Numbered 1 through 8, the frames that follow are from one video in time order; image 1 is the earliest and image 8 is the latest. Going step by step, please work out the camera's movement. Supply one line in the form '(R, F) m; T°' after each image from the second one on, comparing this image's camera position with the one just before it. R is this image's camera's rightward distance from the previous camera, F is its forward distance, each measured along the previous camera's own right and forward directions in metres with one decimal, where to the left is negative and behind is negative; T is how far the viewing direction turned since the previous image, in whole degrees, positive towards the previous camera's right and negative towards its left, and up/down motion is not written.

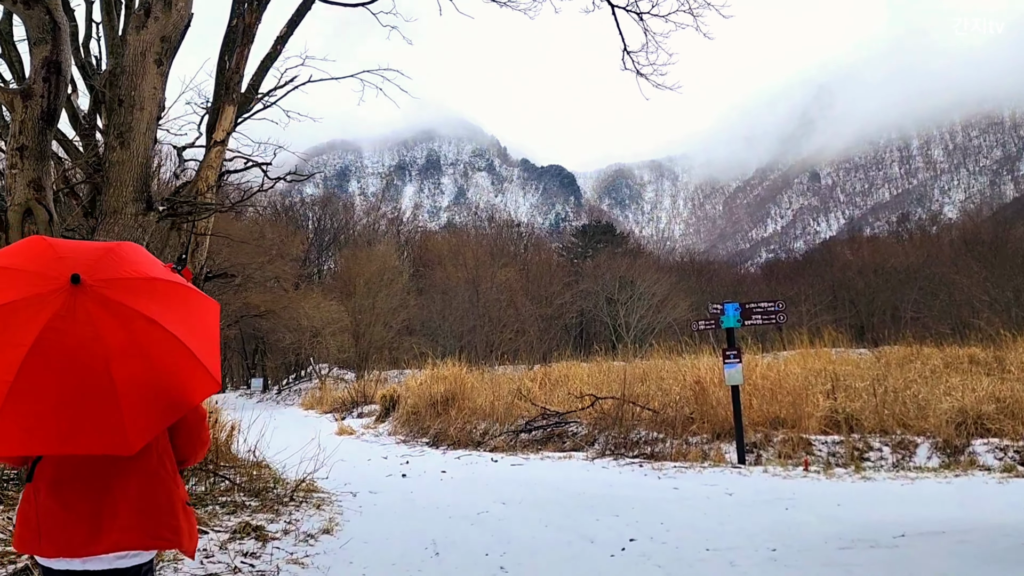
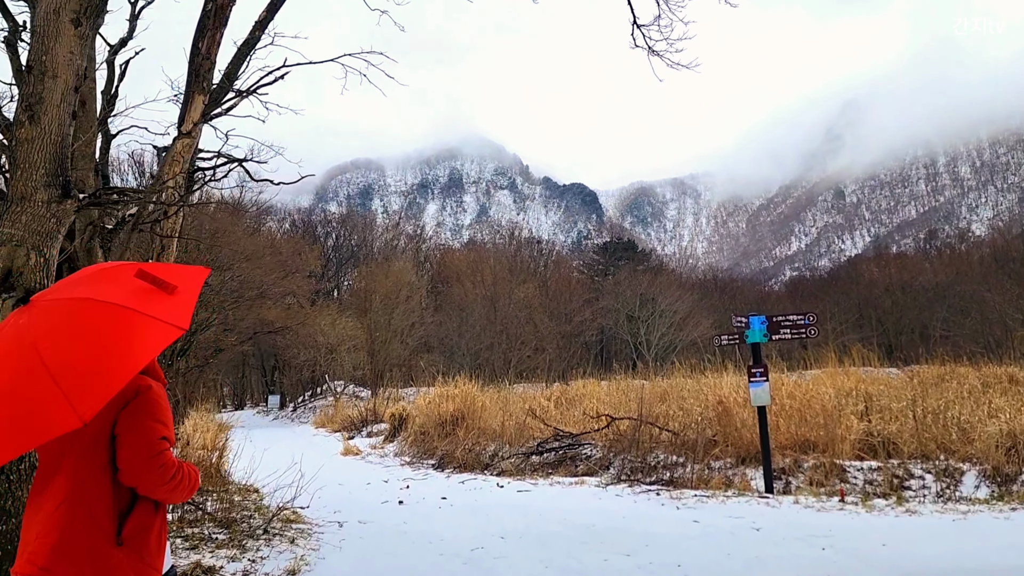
(+0.1, +0.4) m; -2°
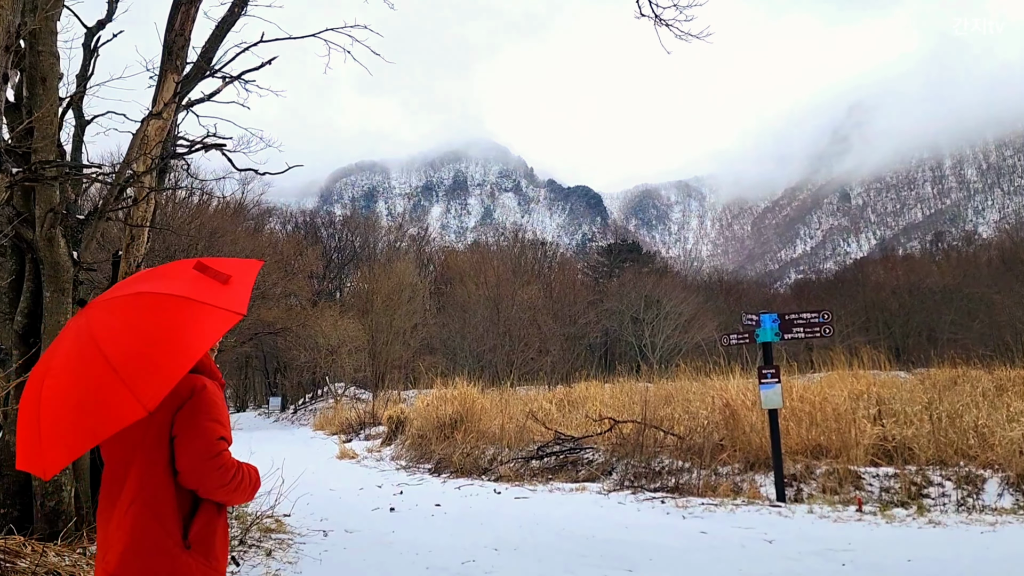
(0.0, +0.2) m; 0°
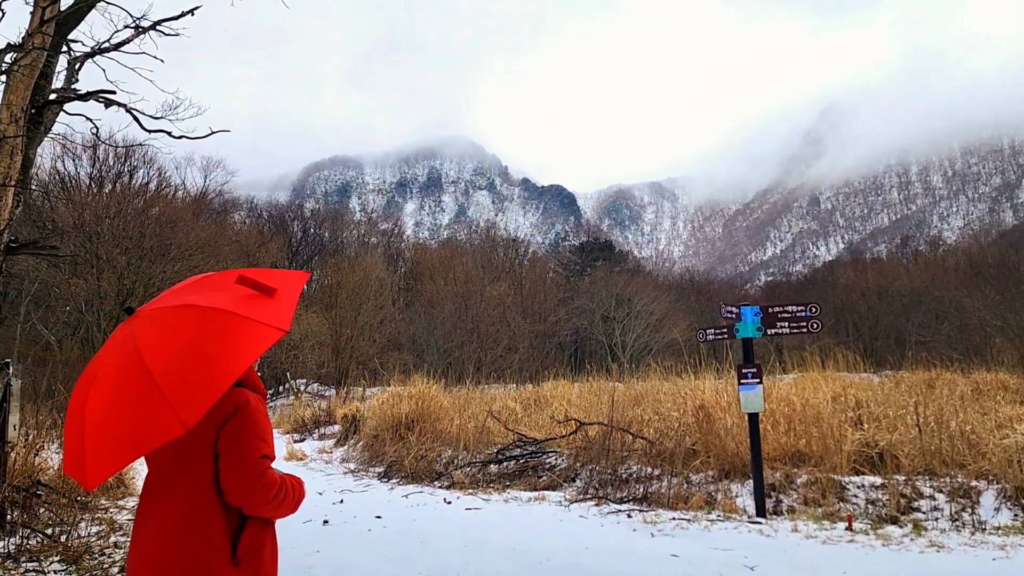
(+0.2, +0.6) m; +3°
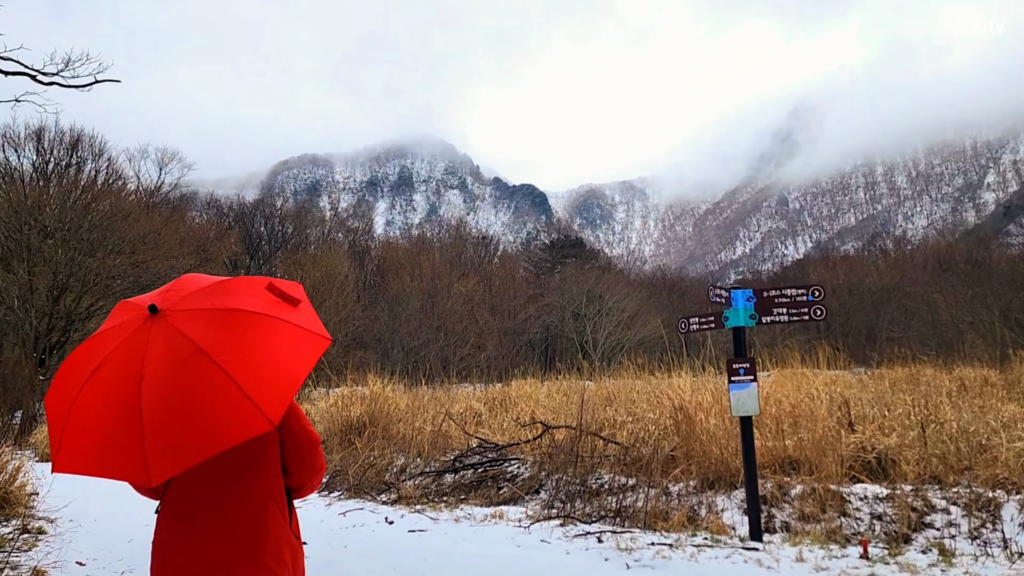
(+0.2, +0.7) m; +3°
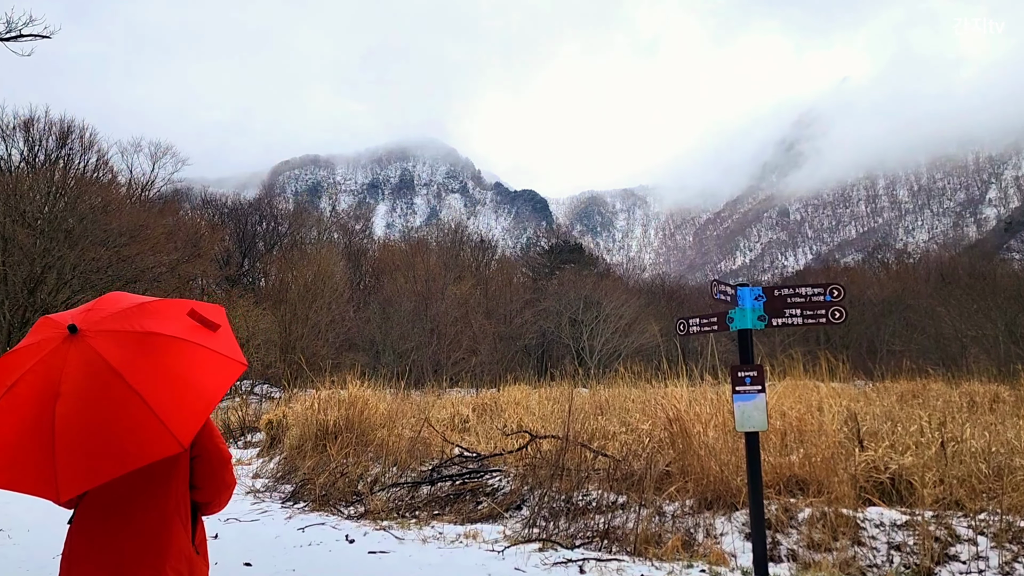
(+0.1, +0.4) m; 0°
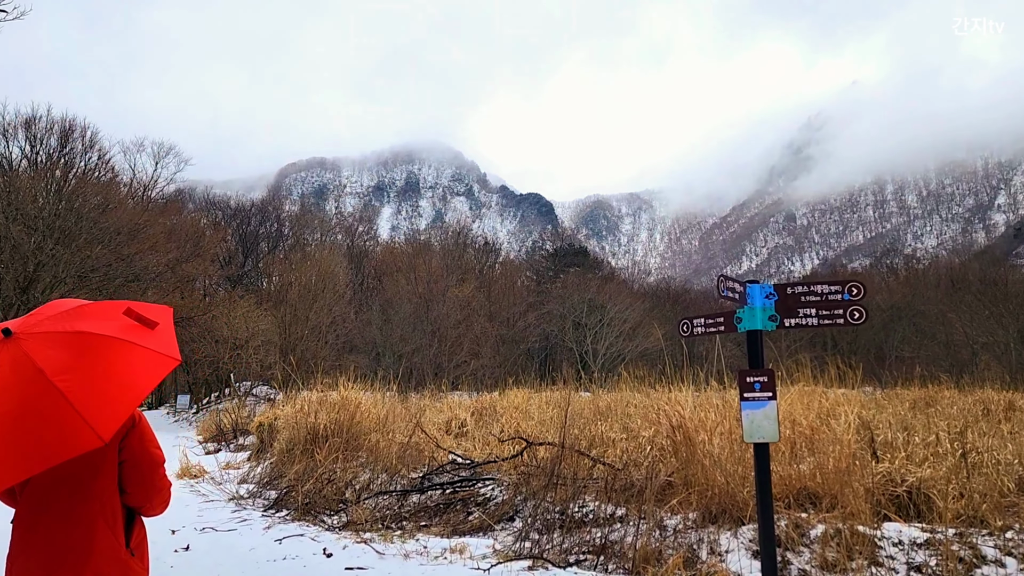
(+0.1, +0.3) m; 0°
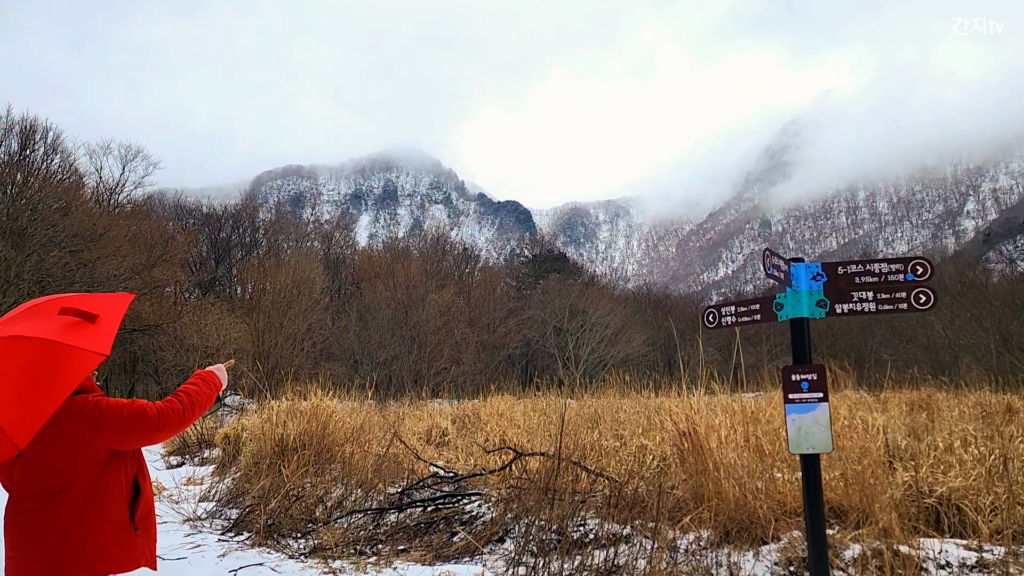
(-0.1, +0.5) m; +2°
